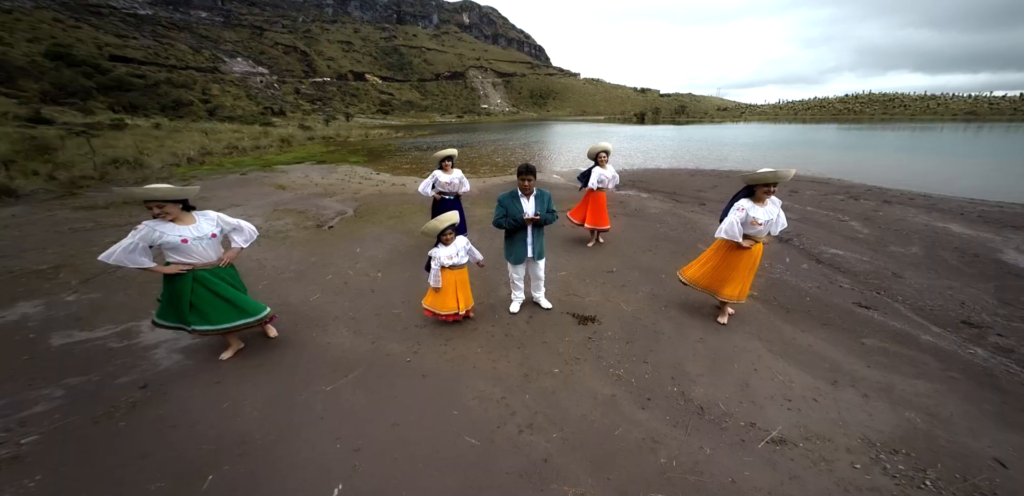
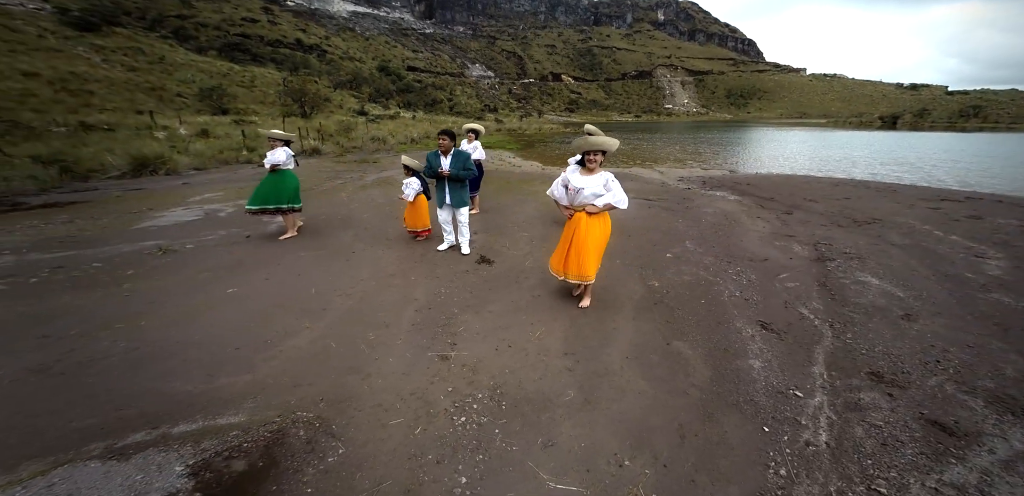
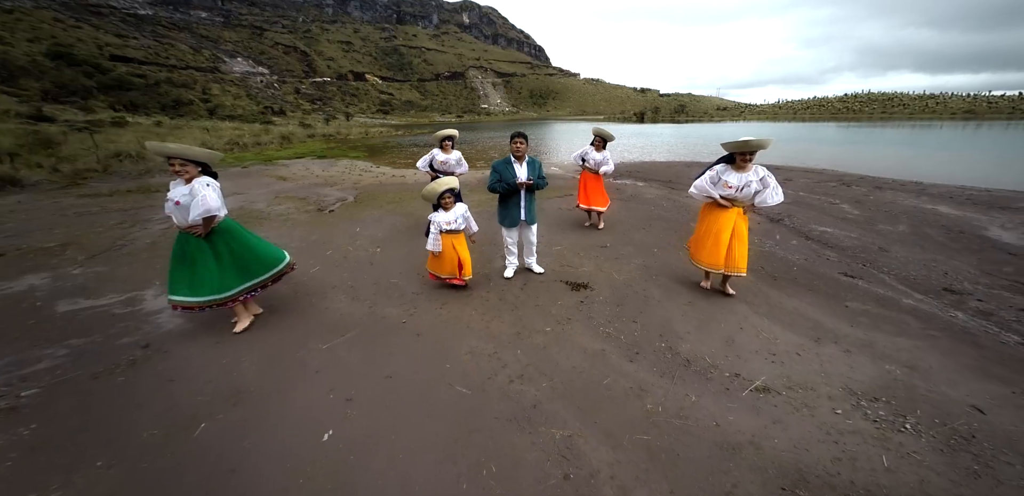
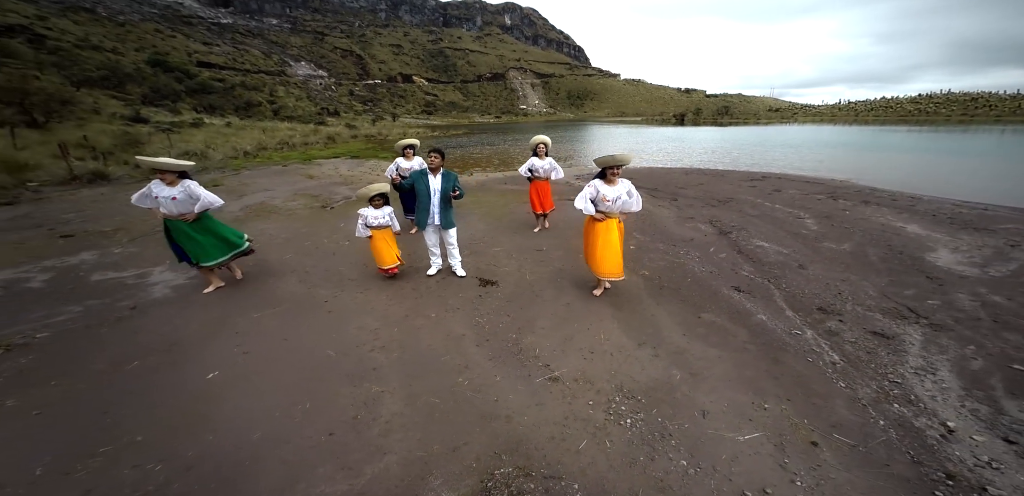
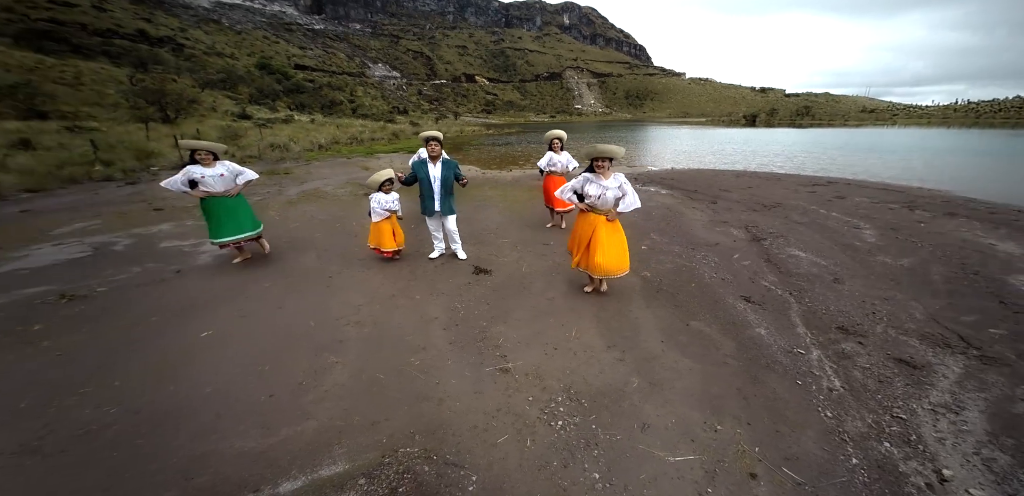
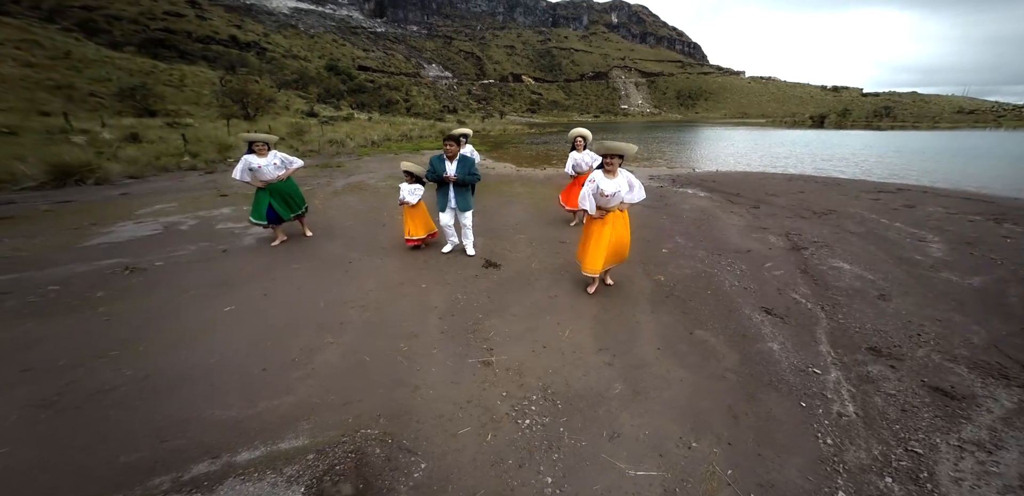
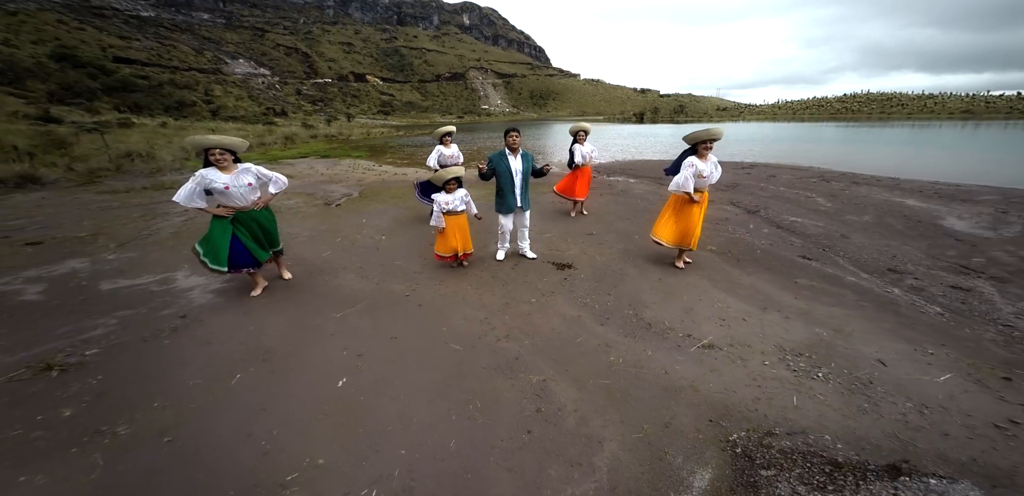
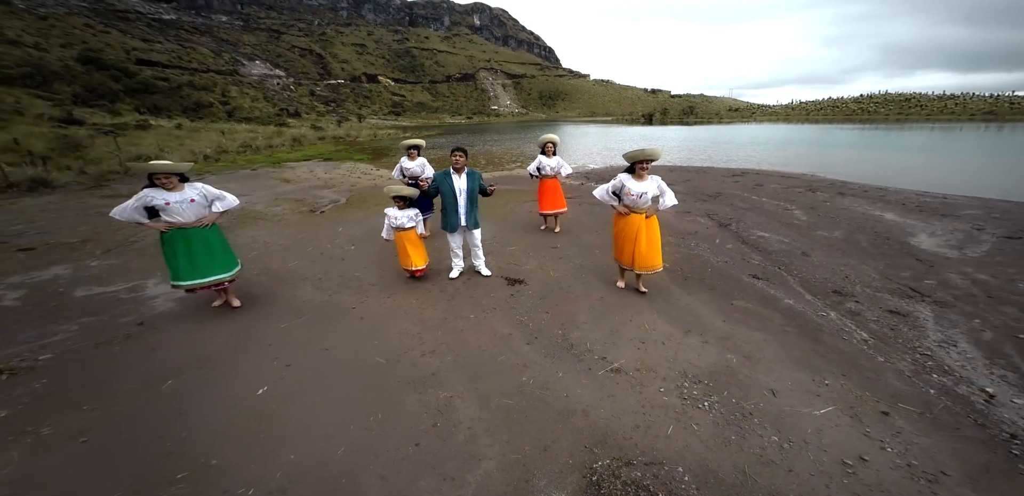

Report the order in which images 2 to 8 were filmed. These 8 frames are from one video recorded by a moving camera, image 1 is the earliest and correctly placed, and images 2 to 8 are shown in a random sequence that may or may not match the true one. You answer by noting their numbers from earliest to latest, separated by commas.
3, 7, 8, 4, 5, 6, 2
